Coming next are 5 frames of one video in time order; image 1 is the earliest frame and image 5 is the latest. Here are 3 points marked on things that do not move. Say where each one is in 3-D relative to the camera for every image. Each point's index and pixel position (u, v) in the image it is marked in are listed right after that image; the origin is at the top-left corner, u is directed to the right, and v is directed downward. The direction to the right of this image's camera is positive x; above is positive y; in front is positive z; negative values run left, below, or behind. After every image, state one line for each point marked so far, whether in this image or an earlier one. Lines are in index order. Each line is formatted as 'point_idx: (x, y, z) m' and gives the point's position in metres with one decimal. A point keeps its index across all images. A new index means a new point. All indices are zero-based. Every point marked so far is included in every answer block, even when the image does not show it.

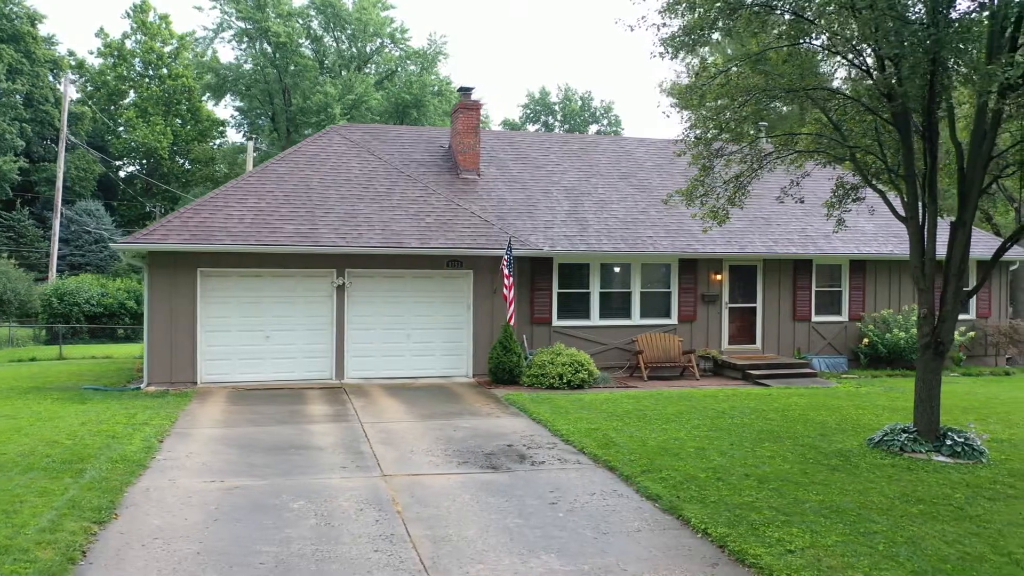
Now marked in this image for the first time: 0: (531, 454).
0: (+0.2, -1.9, +8.5) m
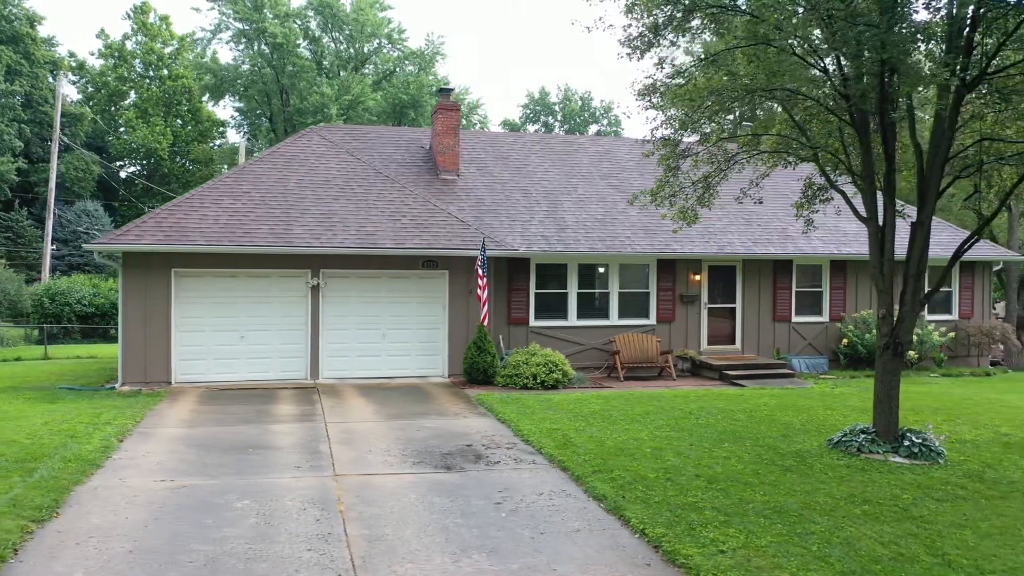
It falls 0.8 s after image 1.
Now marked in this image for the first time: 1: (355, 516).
0: (-0.3, -1.9, +8.5) m
1: (-1.3, -1.9, +6.3) m
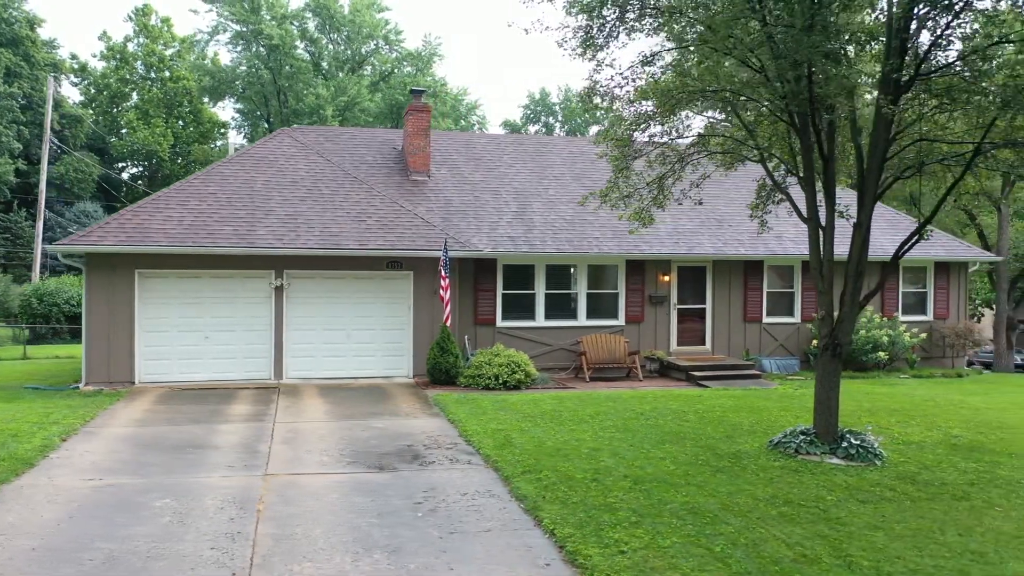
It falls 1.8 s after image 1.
0: (-1.0, -1.9, +8.5) m
1: (-2.0, -1.9, +6.4) m
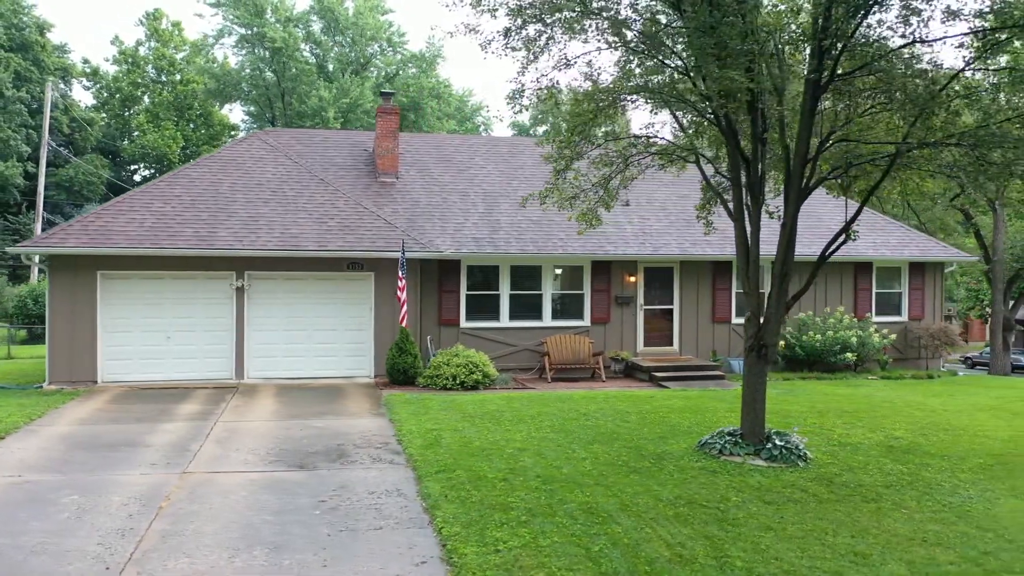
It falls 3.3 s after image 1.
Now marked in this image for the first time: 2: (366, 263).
0: (-1.8, -1.9, +8.6) m
1: (-2.9, -1.9, +6.5) m
2: (-2.7, +0.5, +14.0) m
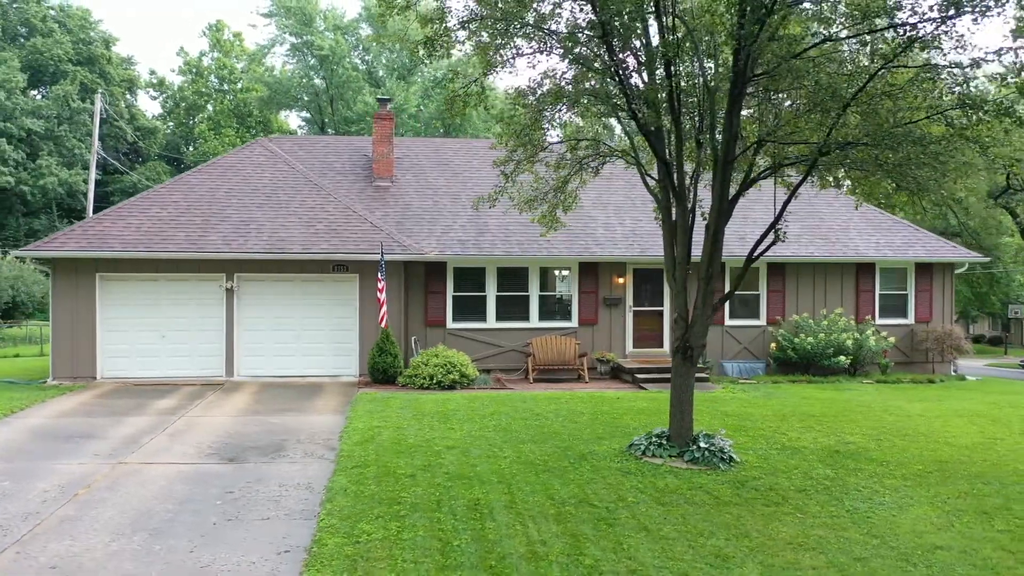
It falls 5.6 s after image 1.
0: (-2.7, -1.9, +9.0) m
1: (-3.9, -1.9, +7.0) m
2: (-3.1, +0.4, +14.4) m
